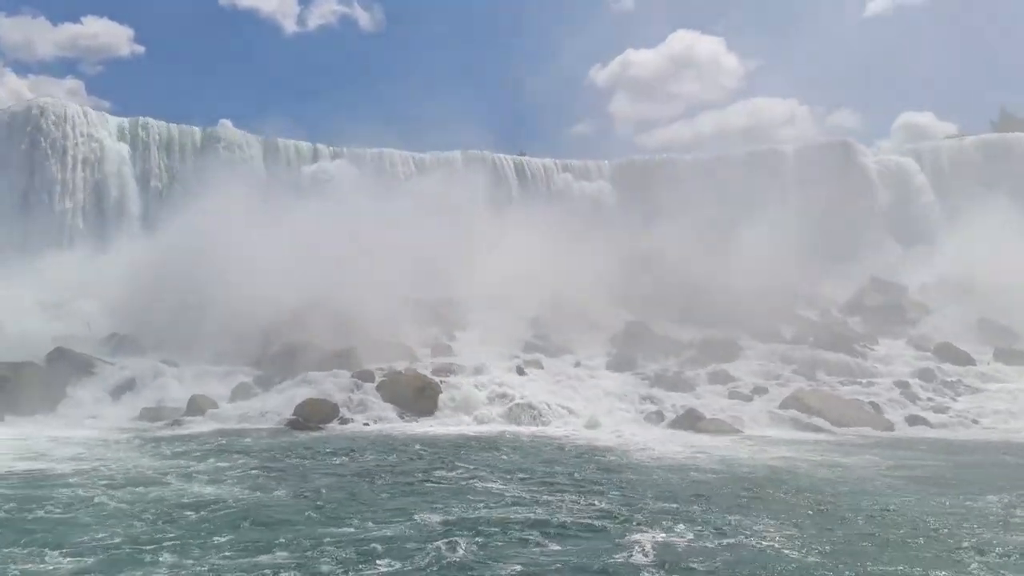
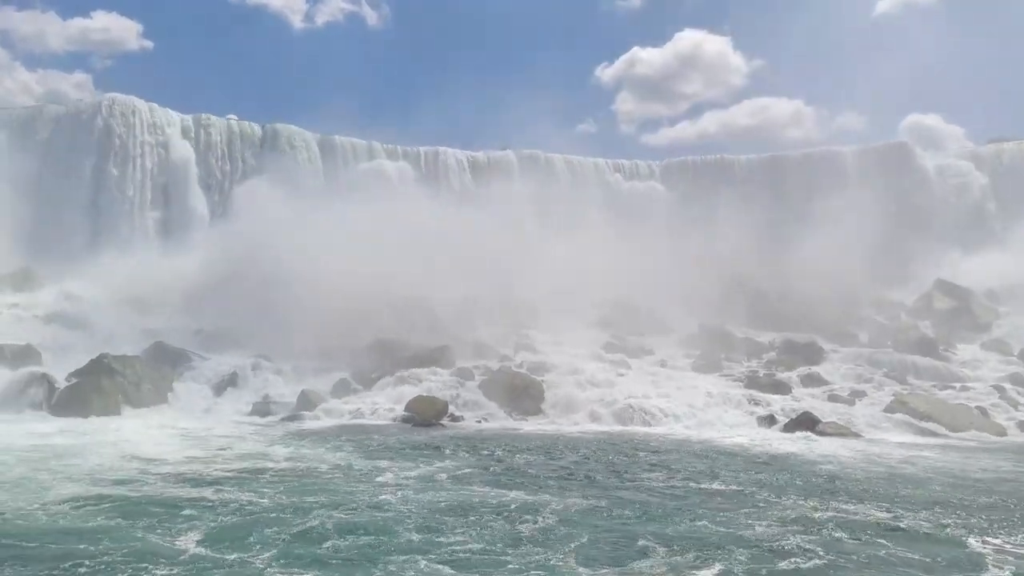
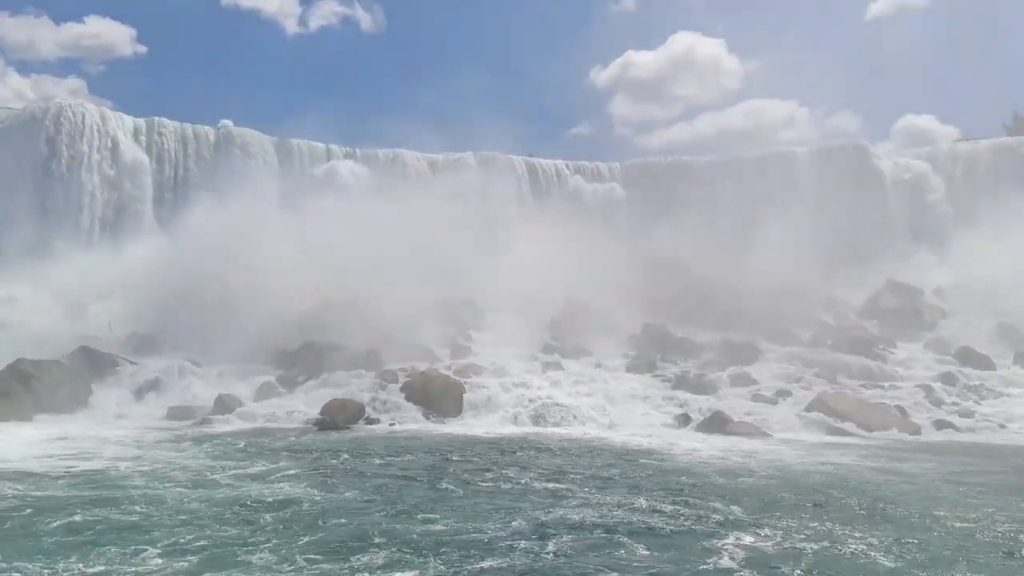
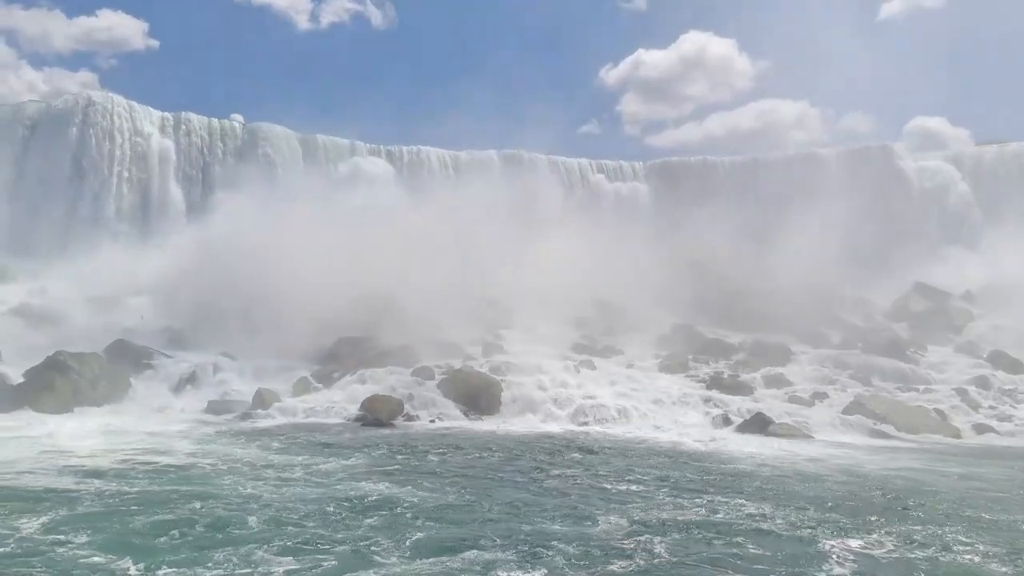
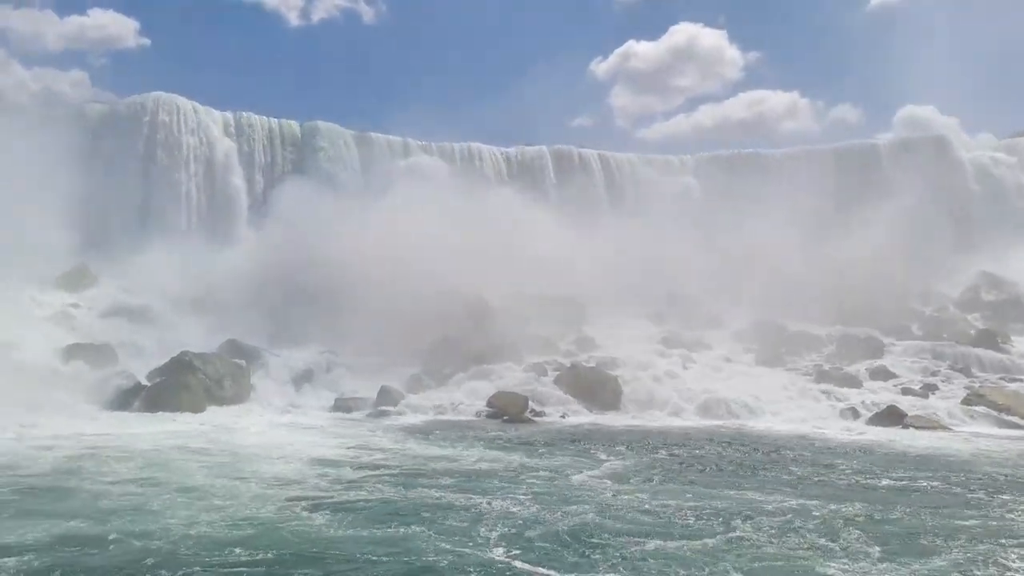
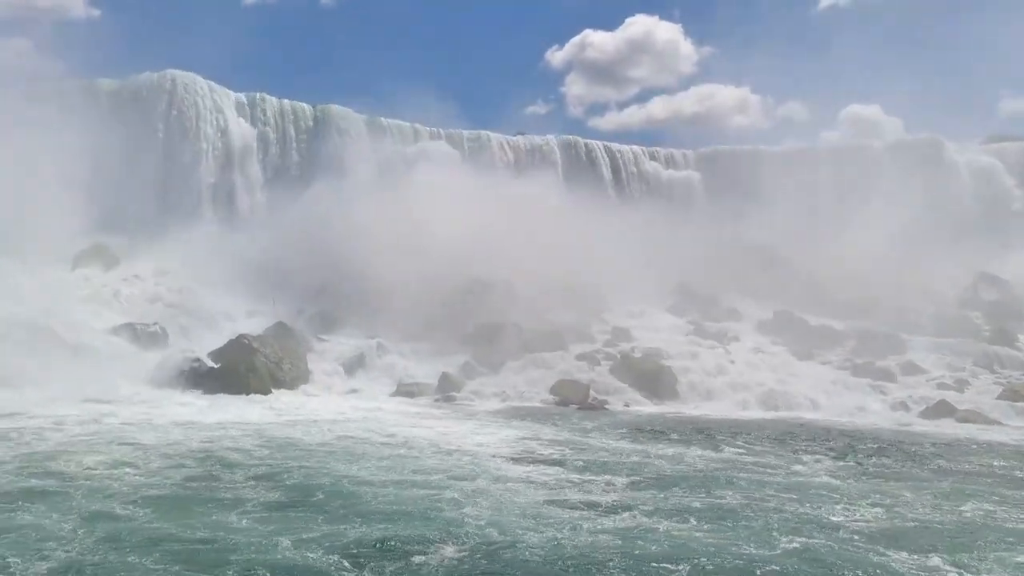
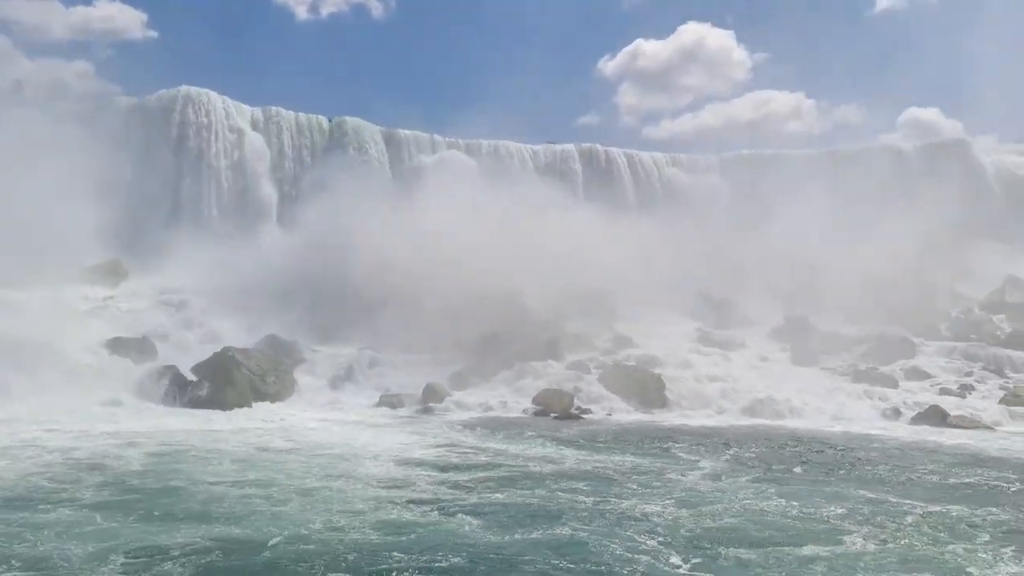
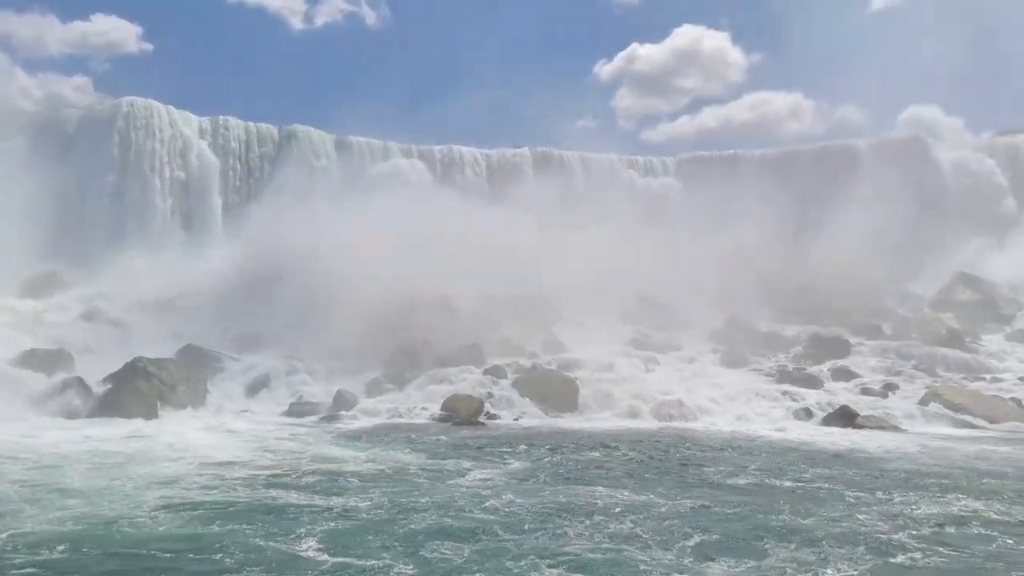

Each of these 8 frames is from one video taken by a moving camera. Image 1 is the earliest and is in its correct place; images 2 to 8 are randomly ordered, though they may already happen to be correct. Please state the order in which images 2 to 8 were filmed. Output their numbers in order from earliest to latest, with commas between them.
3, 4, 2, 8, 5, 7, 6
